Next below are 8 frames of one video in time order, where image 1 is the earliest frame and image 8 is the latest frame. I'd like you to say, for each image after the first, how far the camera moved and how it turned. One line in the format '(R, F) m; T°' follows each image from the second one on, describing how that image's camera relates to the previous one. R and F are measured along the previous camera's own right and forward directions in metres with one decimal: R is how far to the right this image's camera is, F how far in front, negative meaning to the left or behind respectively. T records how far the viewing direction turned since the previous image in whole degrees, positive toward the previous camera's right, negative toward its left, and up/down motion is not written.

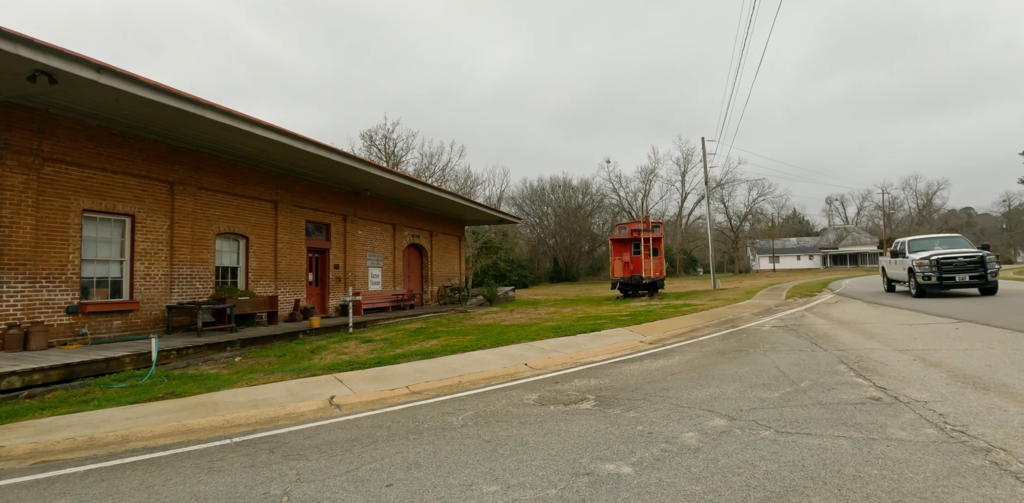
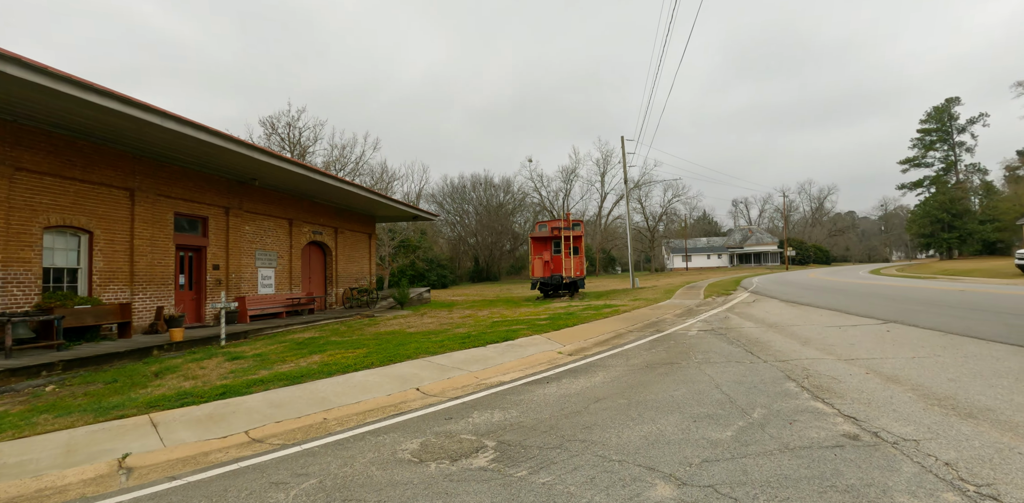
(+0.5, +1.7) m; +9°
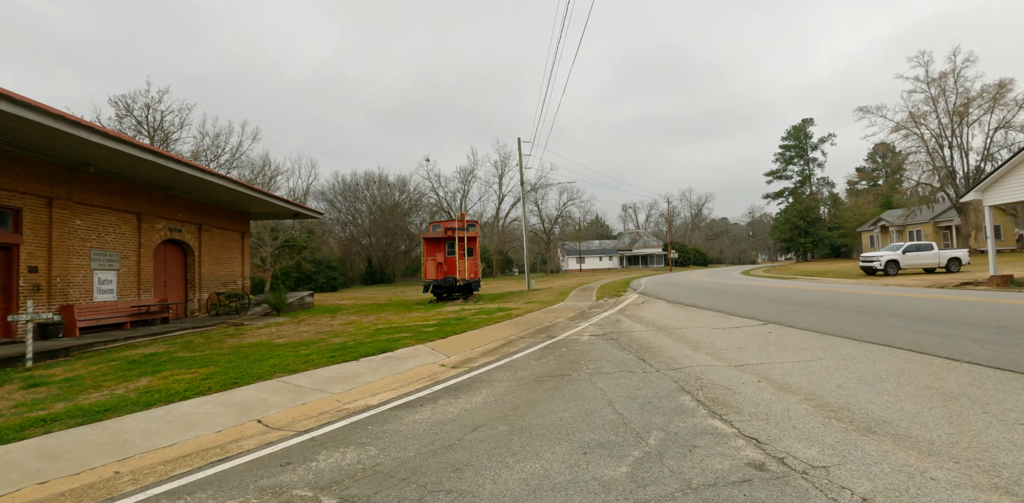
(+0.4, +0.9) m; +12°
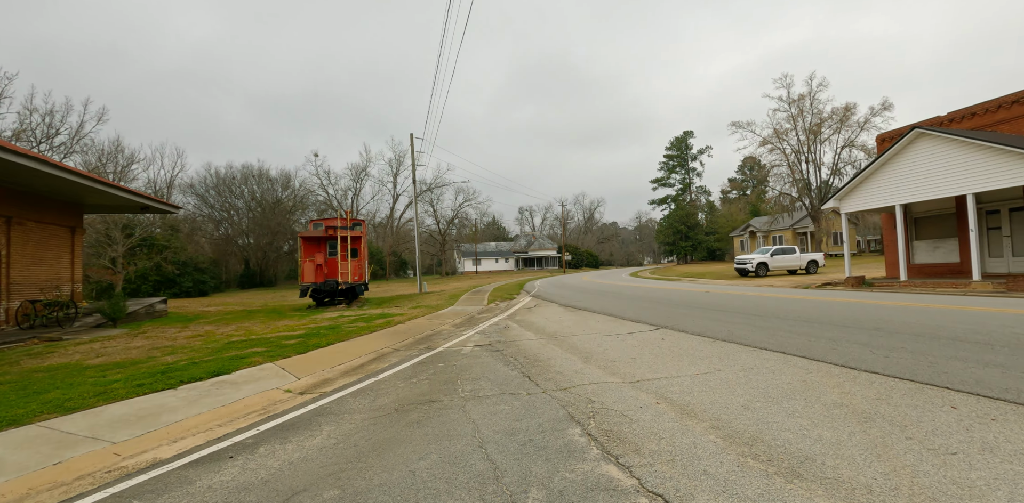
(+0.4, +1.1) m; +12°
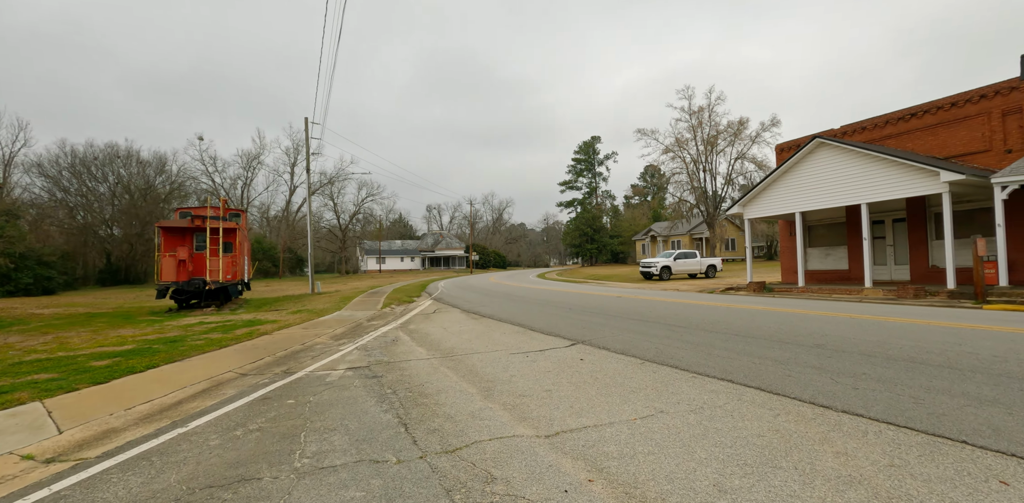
(+0.3, +1.6) m; +11°
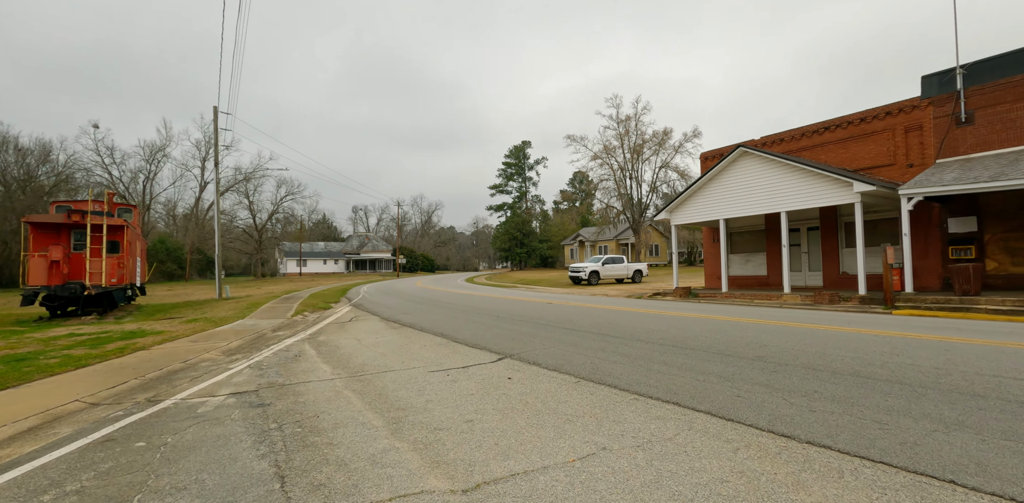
(+0.1, +0.8) m; +8°
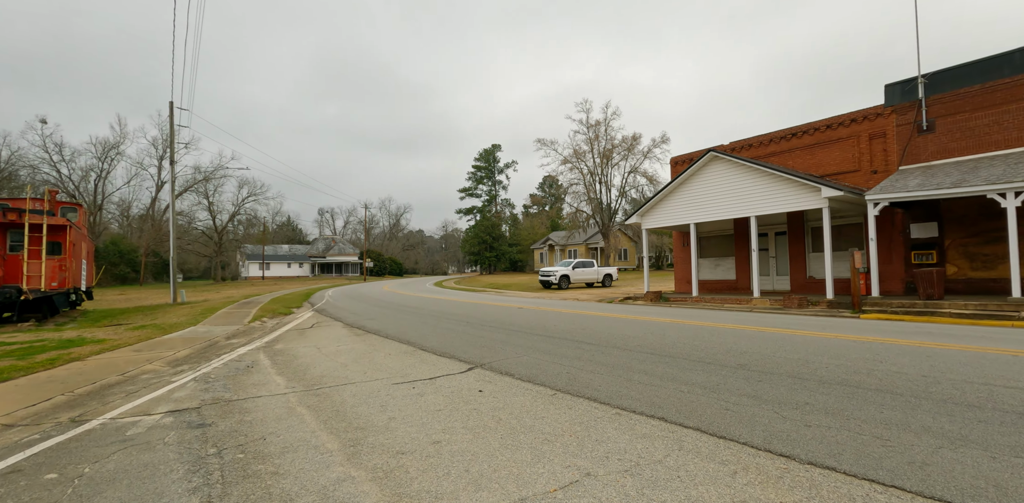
(0.0, +0.4) m; +4°
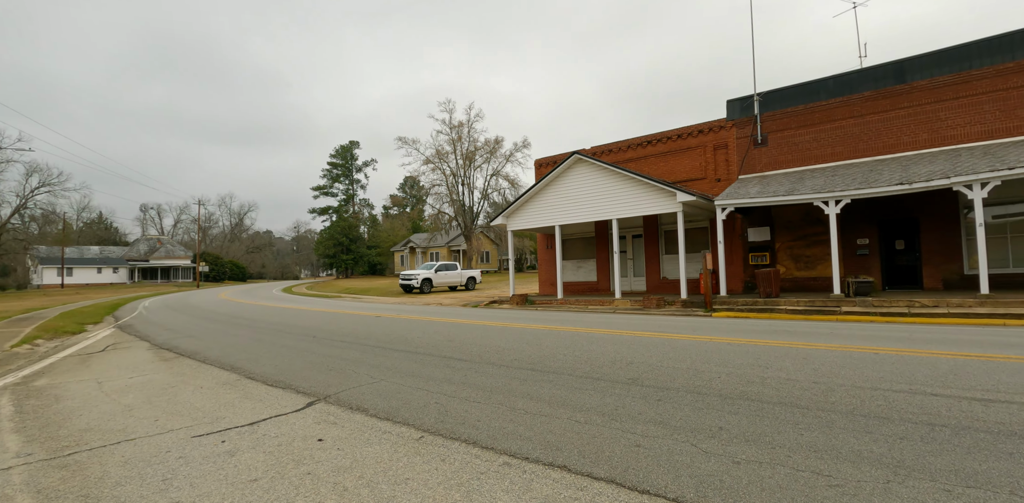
(0.0, +1.0) m; +16°
